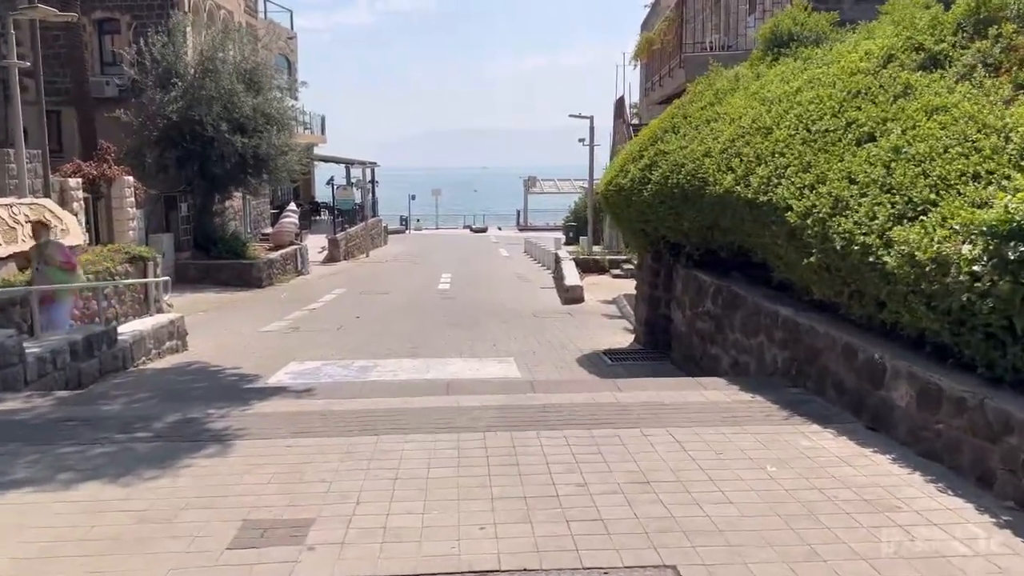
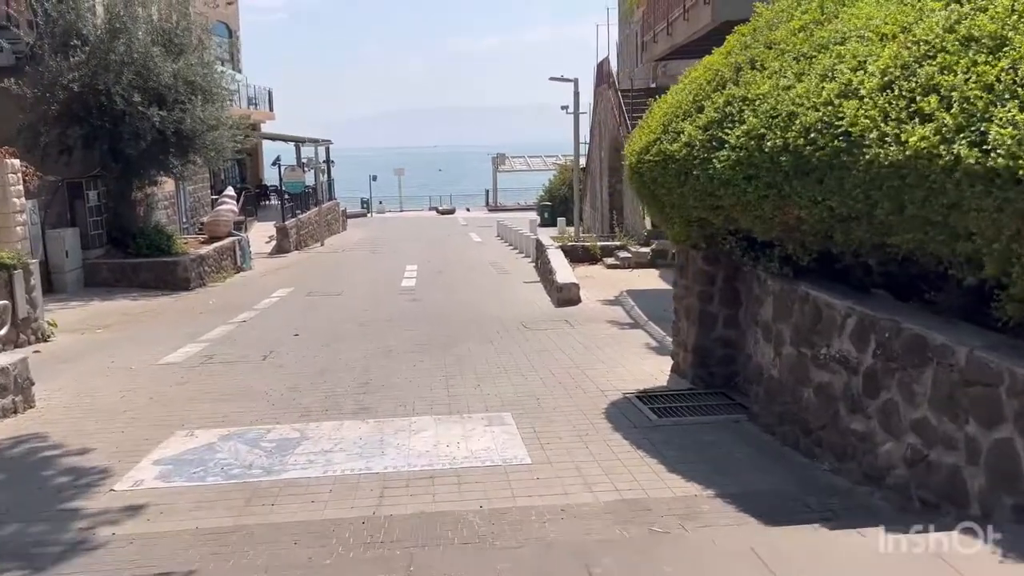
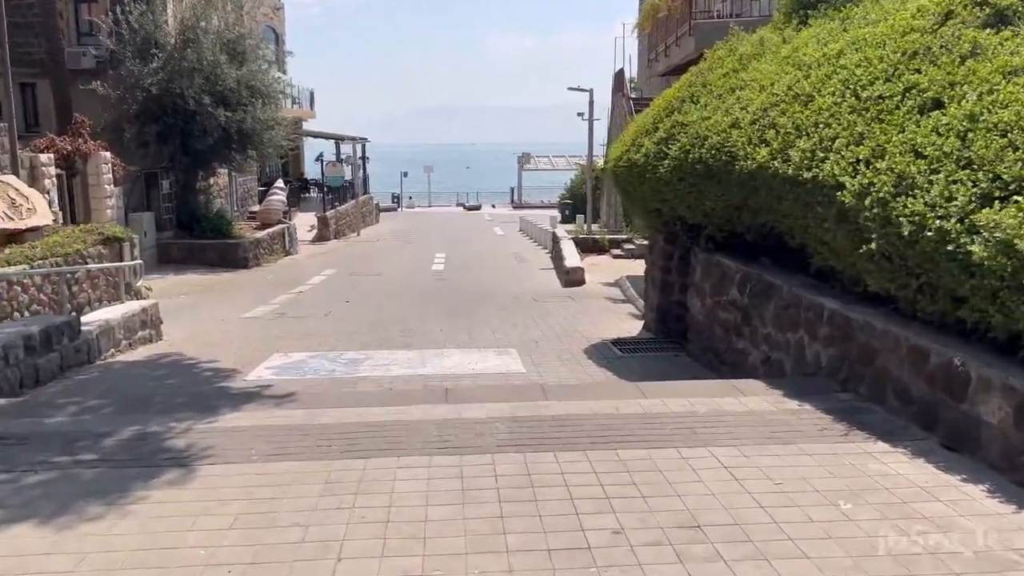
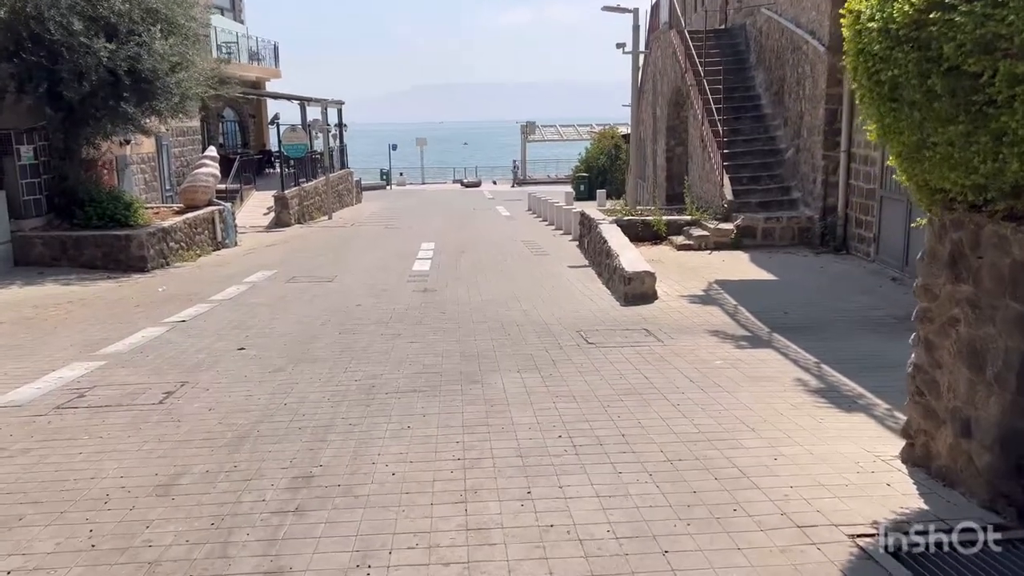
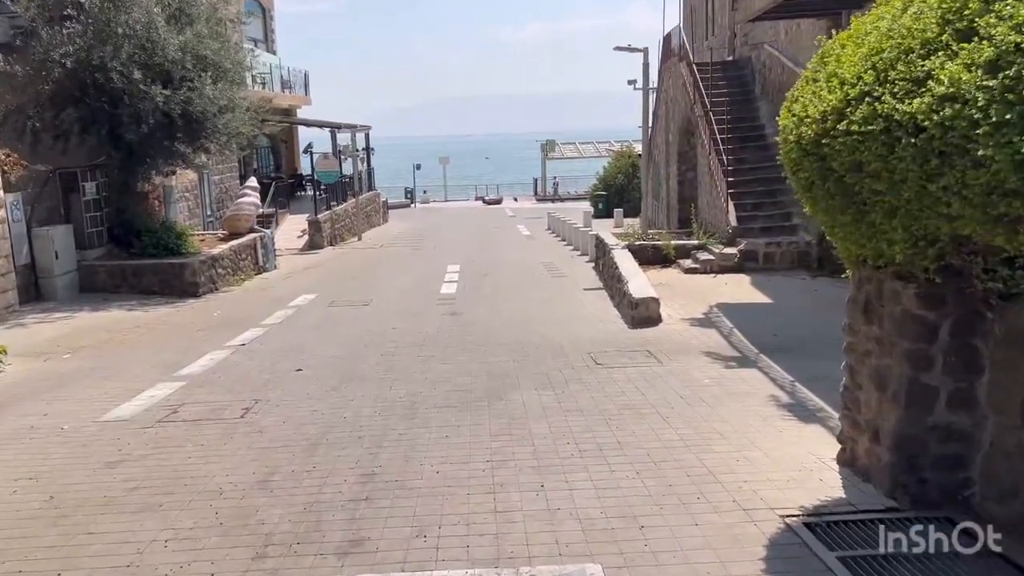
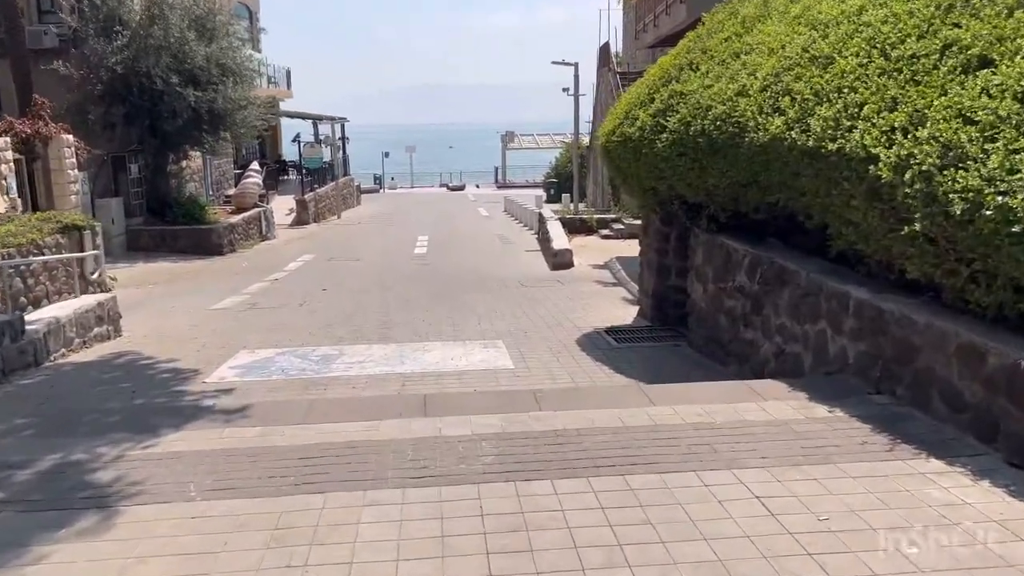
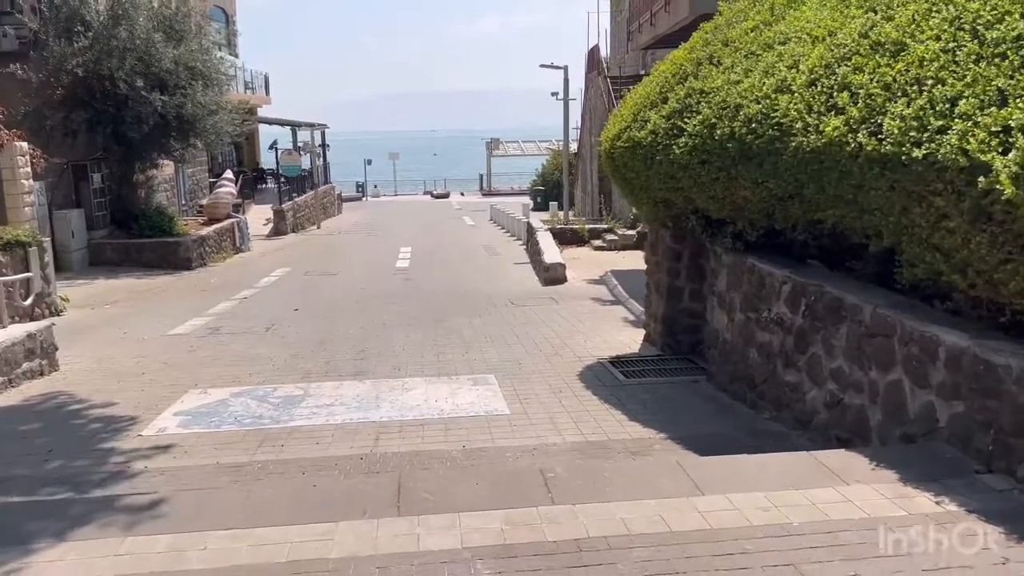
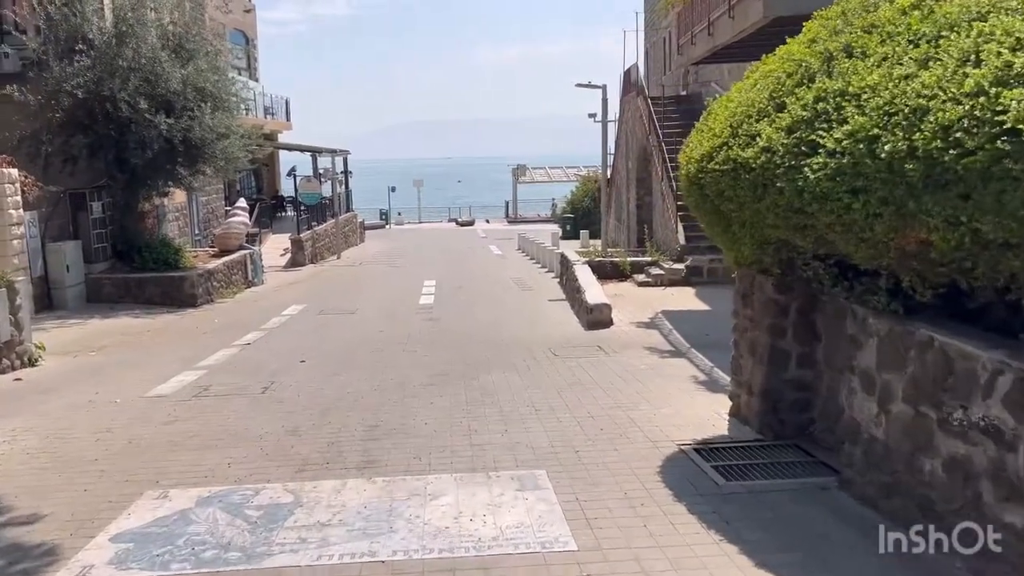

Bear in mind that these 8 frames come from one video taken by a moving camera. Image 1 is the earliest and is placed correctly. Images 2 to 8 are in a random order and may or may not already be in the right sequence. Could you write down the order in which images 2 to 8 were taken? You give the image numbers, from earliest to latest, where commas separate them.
3, 6, 7, 2, 8, 5, 4
